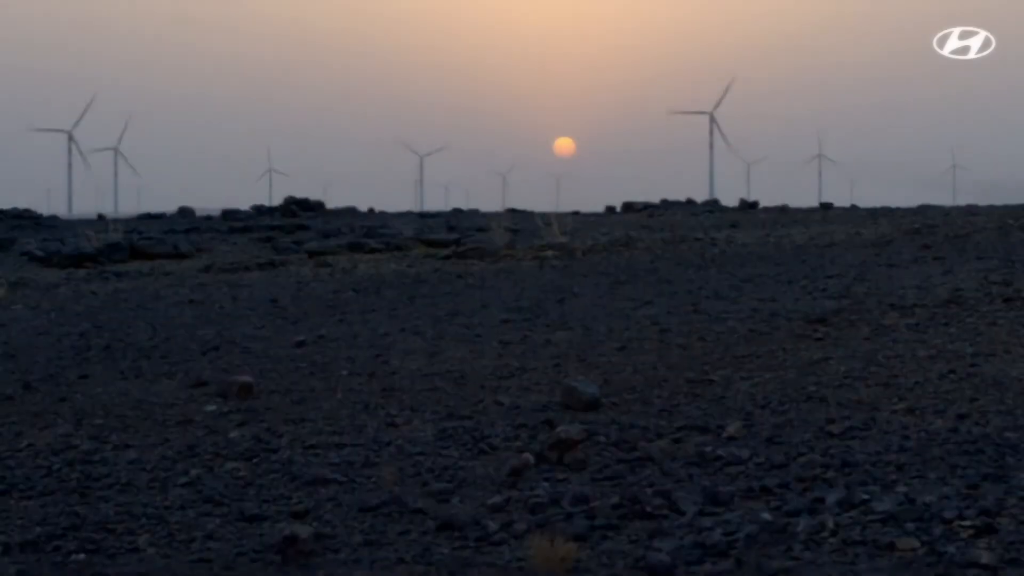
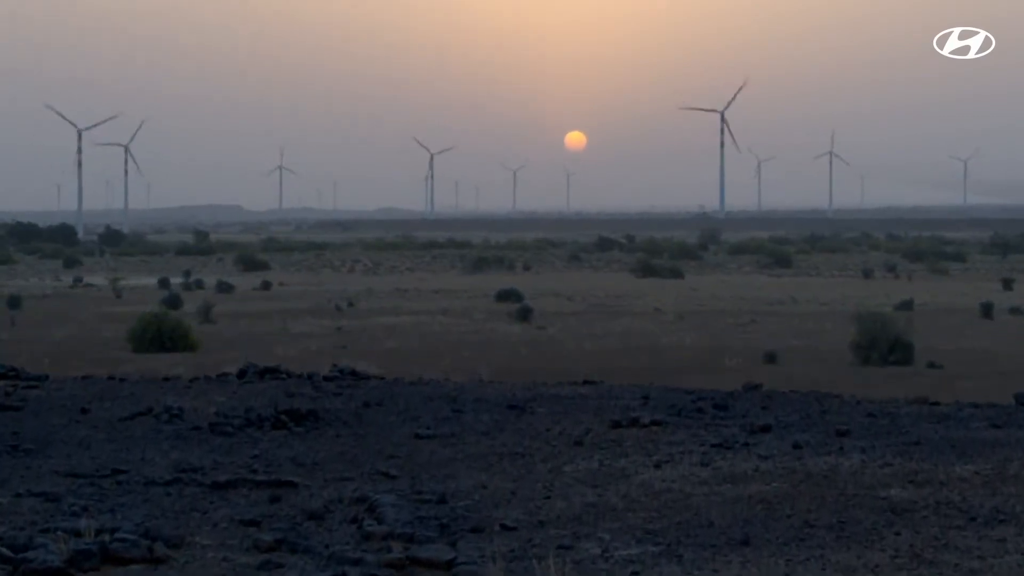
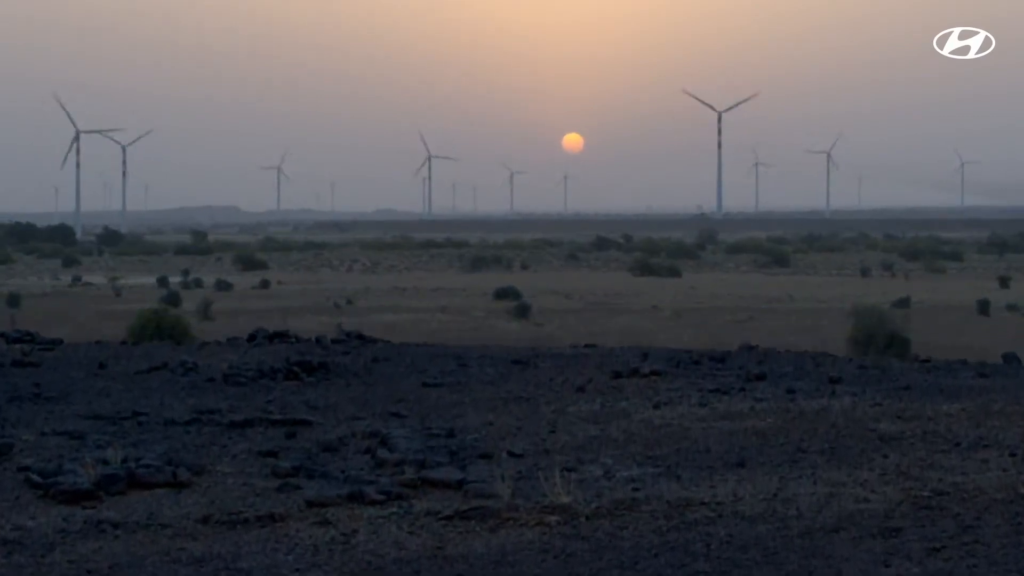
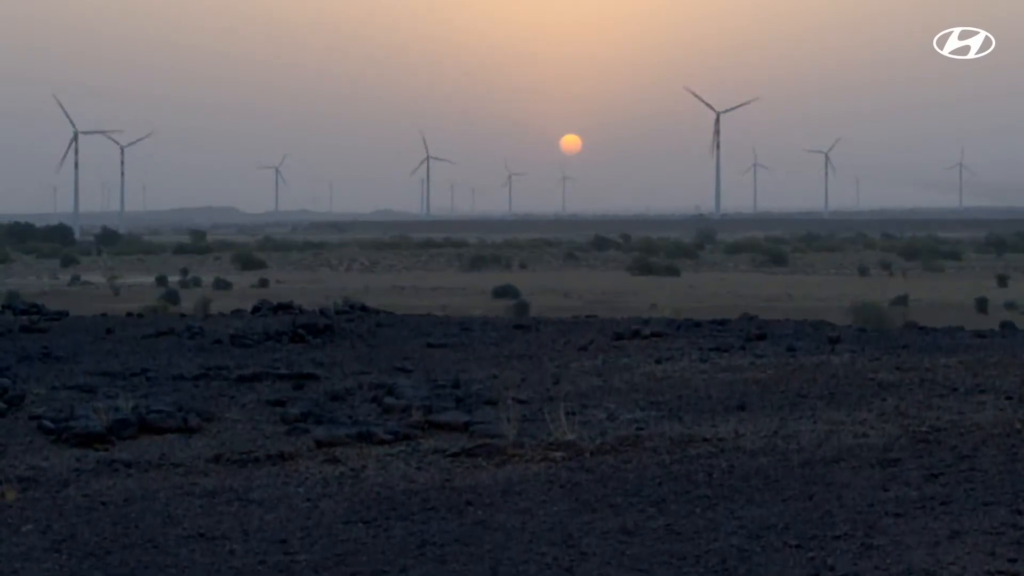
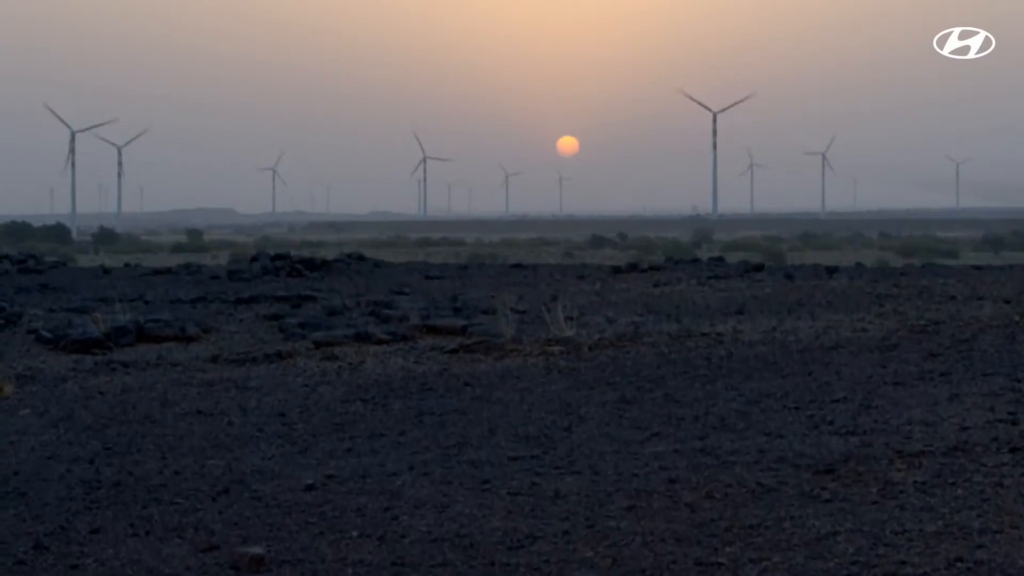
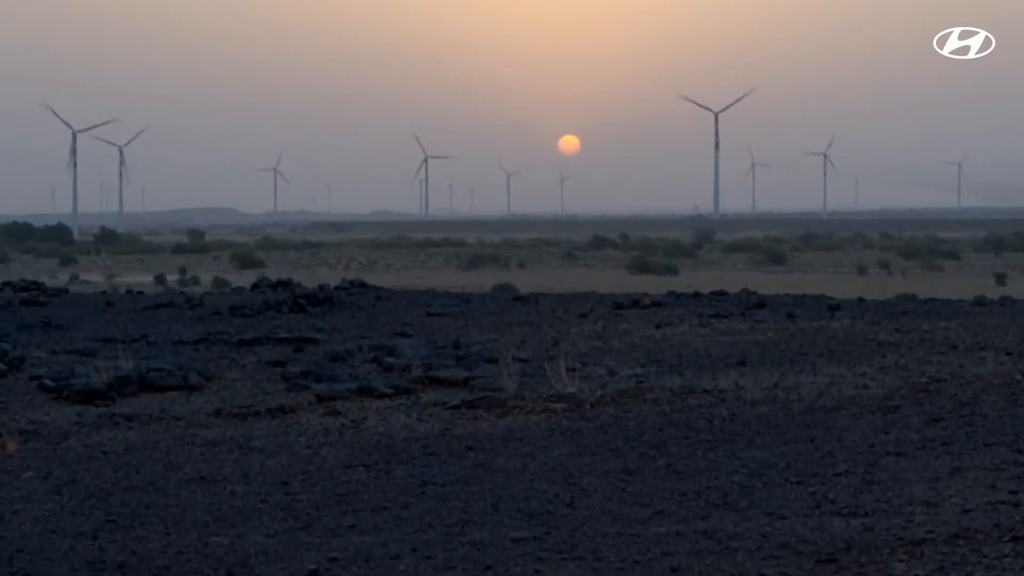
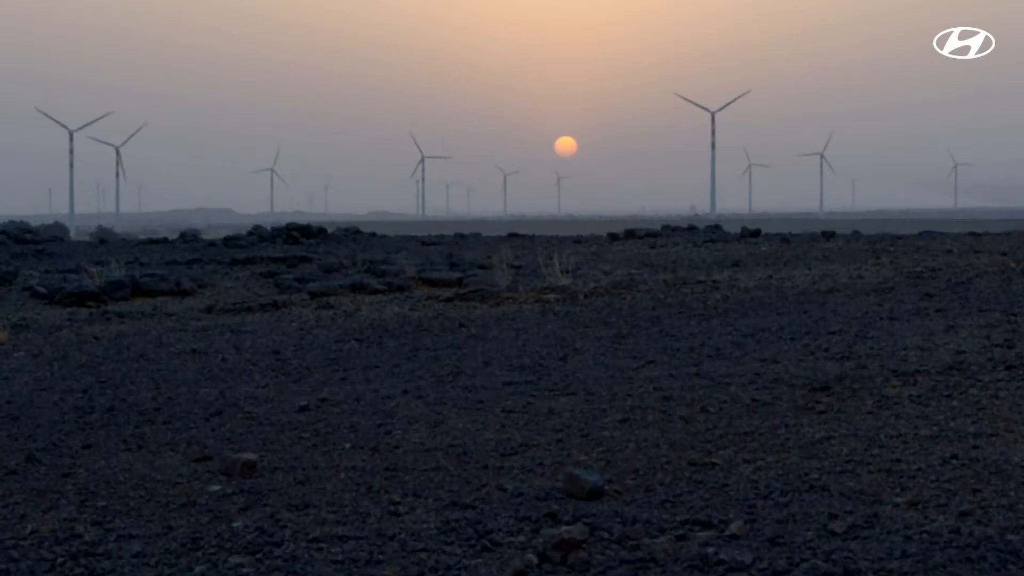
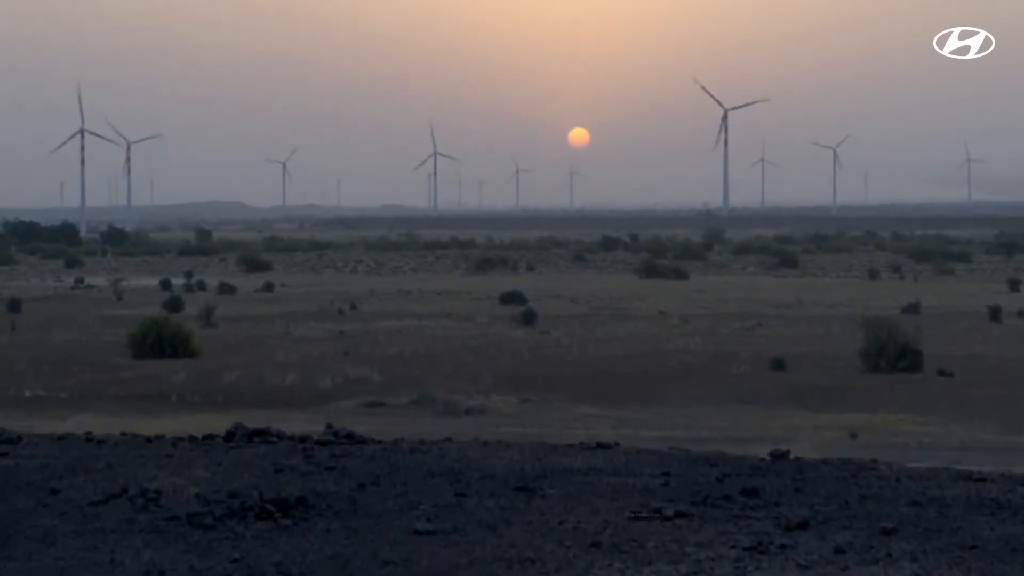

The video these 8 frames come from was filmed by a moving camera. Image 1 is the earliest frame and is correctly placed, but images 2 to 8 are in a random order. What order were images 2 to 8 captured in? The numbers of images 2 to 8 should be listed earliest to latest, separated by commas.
7, 5, 6, 4, 3, 2, 8
